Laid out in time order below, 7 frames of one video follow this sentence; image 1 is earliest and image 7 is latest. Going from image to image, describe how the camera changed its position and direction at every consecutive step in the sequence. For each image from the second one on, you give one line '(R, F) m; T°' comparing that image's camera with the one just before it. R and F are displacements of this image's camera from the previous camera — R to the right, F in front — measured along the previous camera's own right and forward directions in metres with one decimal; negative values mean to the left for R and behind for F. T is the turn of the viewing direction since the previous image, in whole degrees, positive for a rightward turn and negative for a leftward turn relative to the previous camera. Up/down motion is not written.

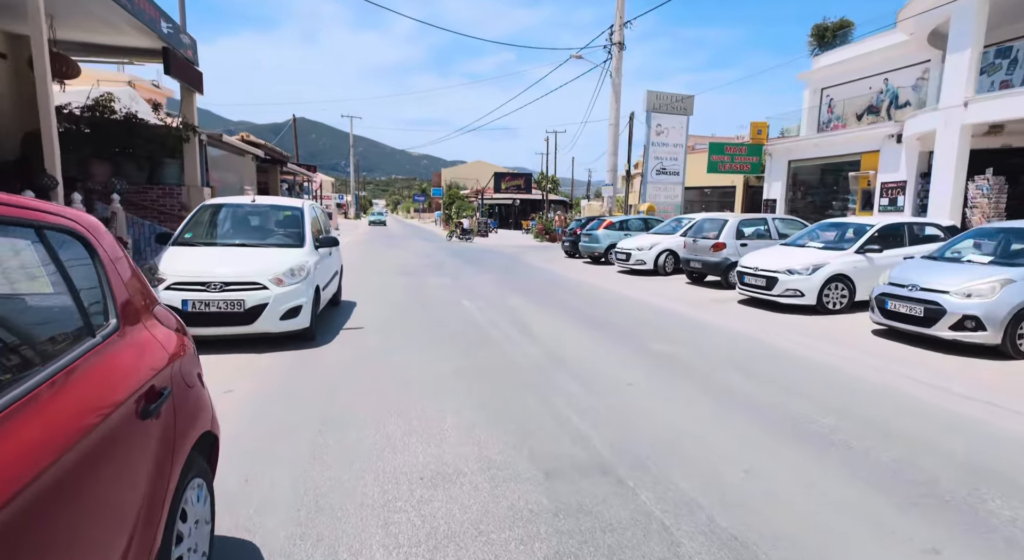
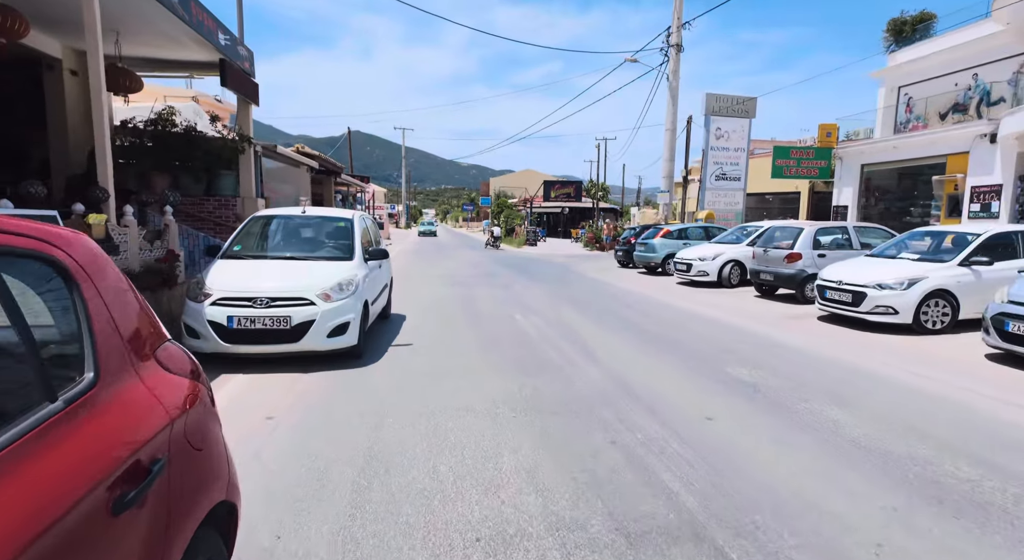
(-0.1, +0.5) m; -5°
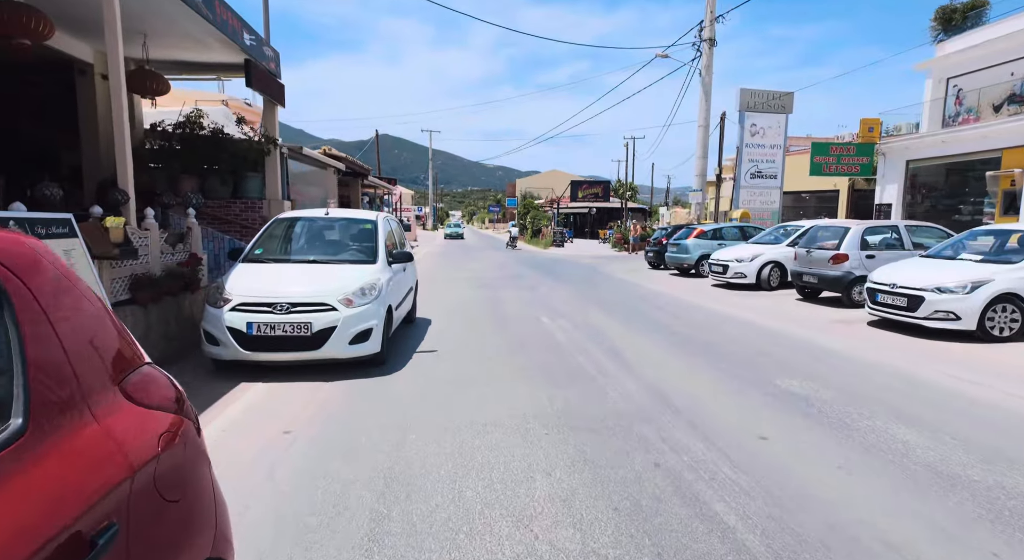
(0.0, +0.3) m; -3°
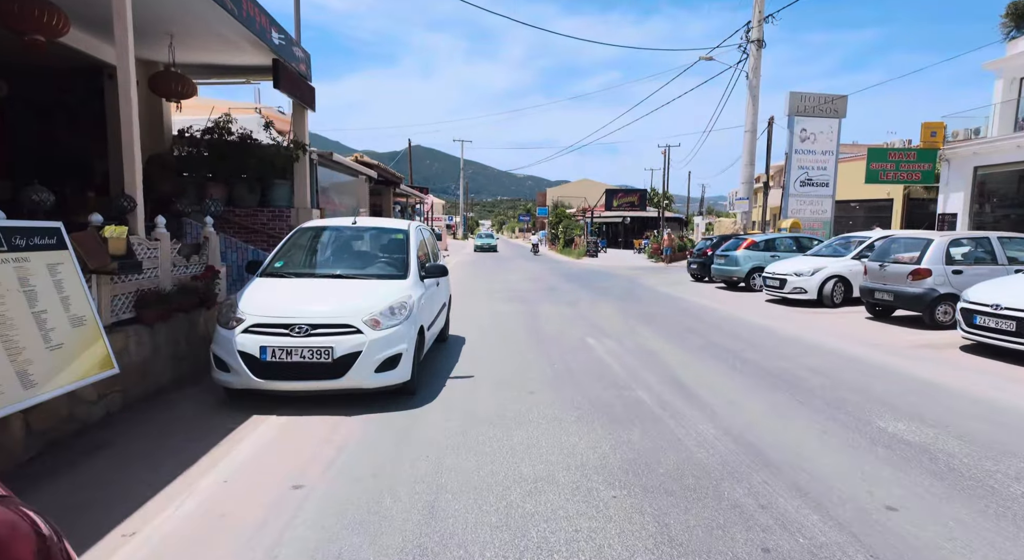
(-0.2, +0.8) m; -3°
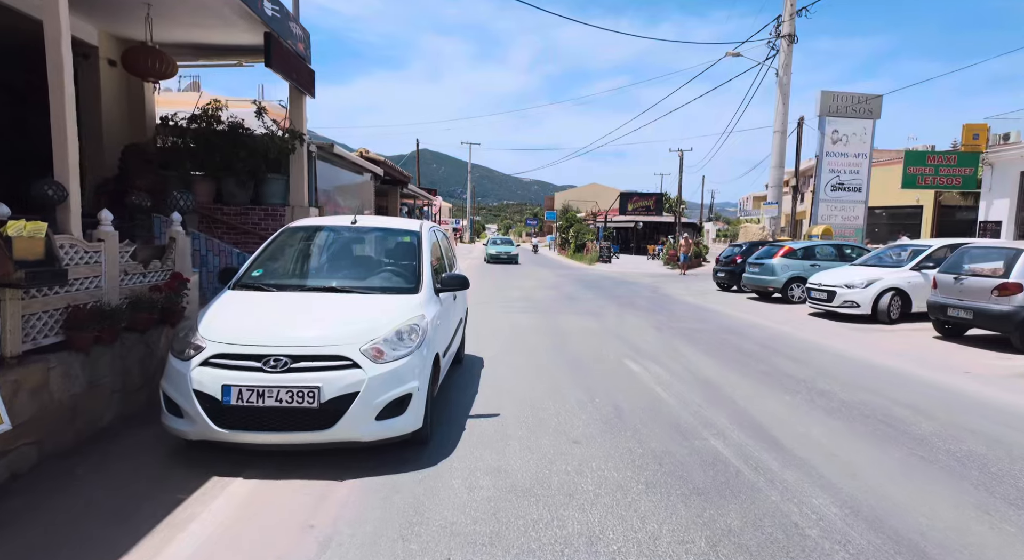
(-0.3, +1.2) m; -1°
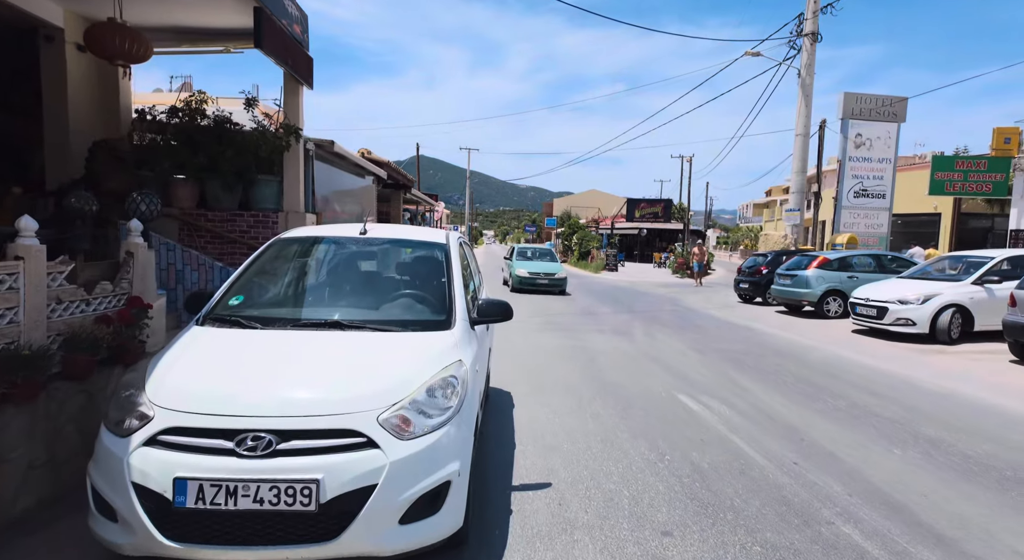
(-0.4, +1.1) m; 0°
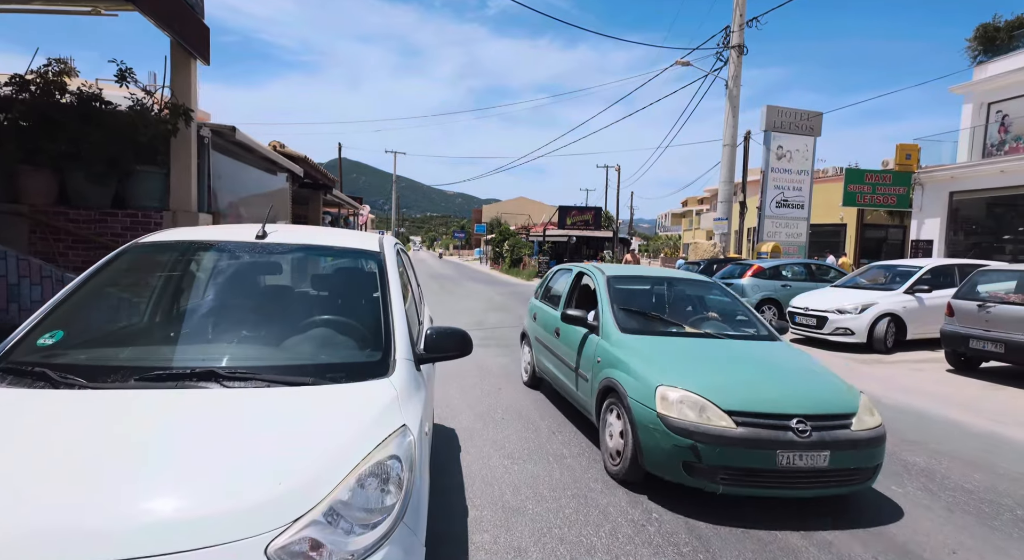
(-0.2, +0.9) m; +8°
